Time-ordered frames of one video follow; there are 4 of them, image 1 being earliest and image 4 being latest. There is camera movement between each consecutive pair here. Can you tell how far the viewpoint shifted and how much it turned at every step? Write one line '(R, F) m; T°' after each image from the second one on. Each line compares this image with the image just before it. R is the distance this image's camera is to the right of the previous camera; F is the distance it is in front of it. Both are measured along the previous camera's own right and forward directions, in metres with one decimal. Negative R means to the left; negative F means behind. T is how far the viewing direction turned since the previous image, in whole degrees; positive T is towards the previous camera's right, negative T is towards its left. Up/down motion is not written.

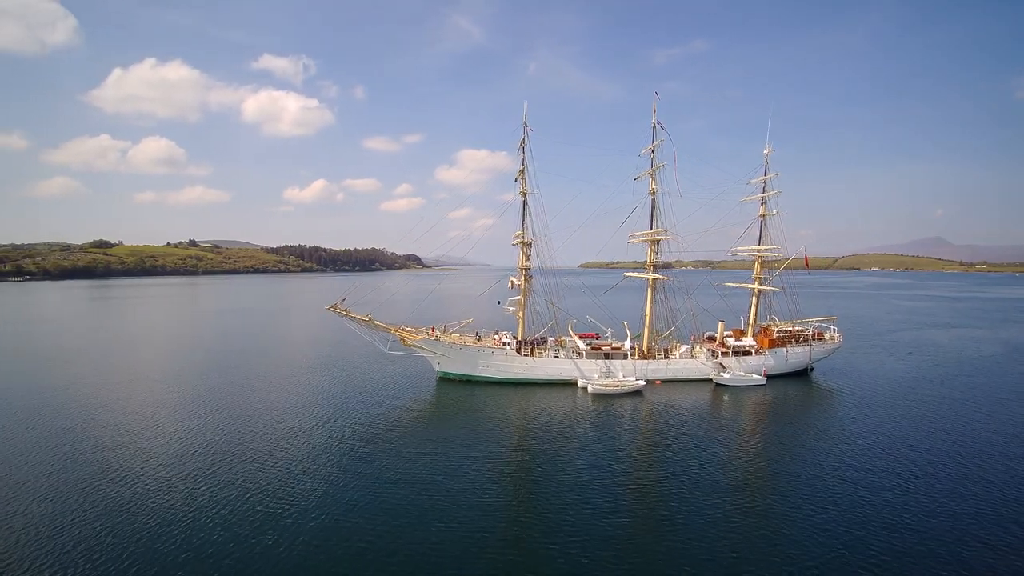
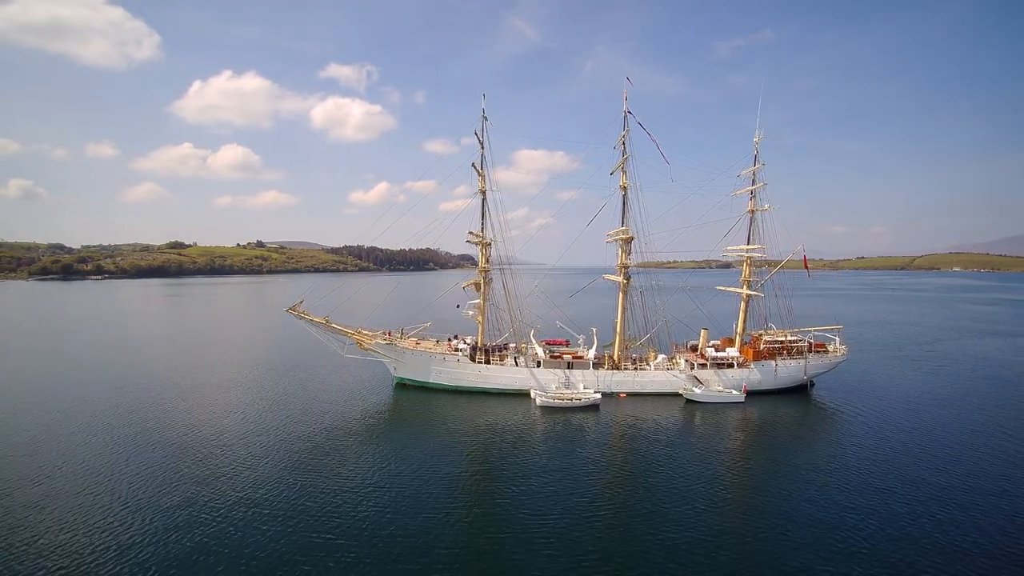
(+8.6, +3.7) m; -6°
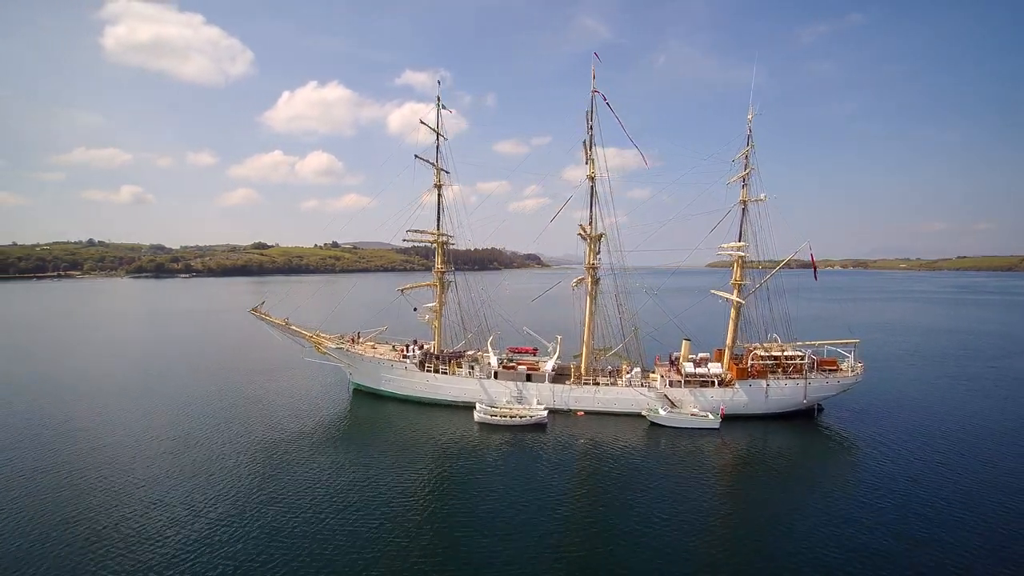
(+9.2, +4.7) m; -7°
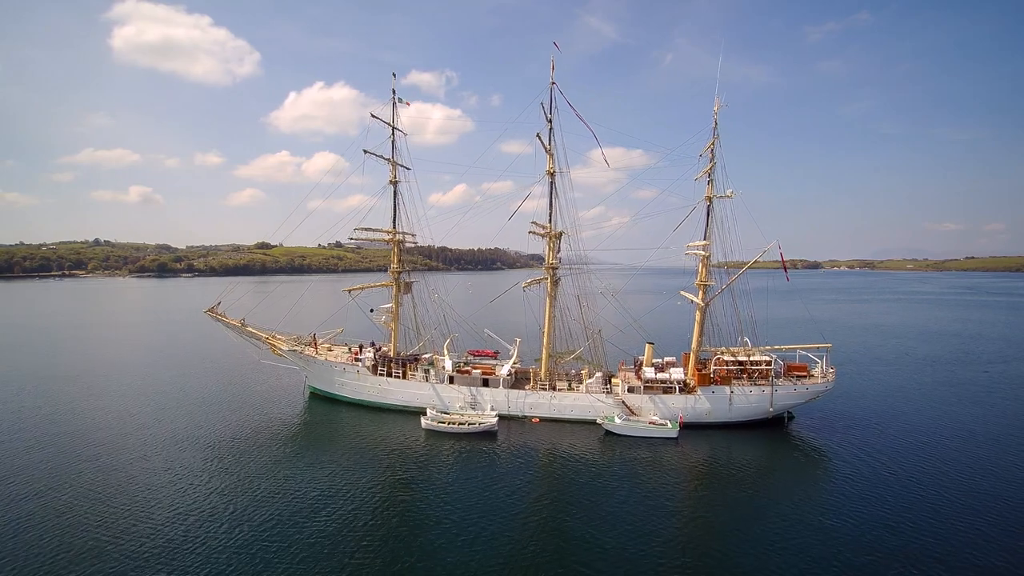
(+4.0, +1.8) m; 0°
